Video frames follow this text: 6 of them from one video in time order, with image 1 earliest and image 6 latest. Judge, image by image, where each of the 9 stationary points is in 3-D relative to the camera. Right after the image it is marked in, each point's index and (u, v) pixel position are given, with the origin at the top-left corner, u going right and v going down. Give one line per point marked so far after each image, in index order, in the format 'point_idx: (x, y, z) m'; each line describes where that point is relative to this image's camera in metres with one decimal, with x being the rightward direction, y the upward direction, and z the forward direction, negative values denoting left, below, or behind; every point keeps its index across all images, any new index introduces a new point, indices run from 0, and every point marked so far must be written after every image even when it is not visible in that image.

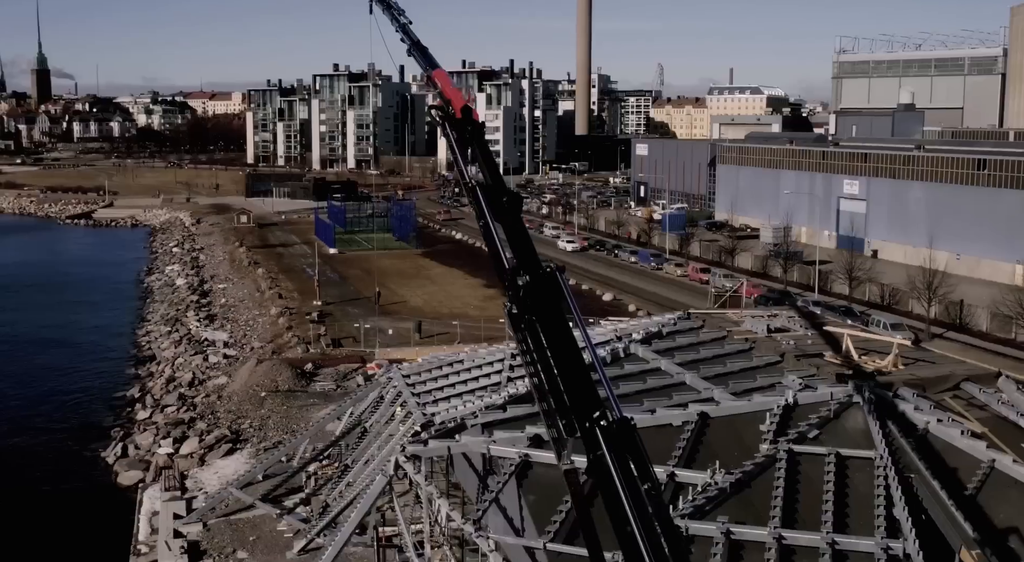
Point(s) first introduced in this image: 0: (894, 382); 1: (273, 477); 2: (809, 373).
0: (+4.4, -1.1, +12.0) m
1: (-4.3, -3.5, +18.3) m
2: (+3.6, -1.1, +12.3) m
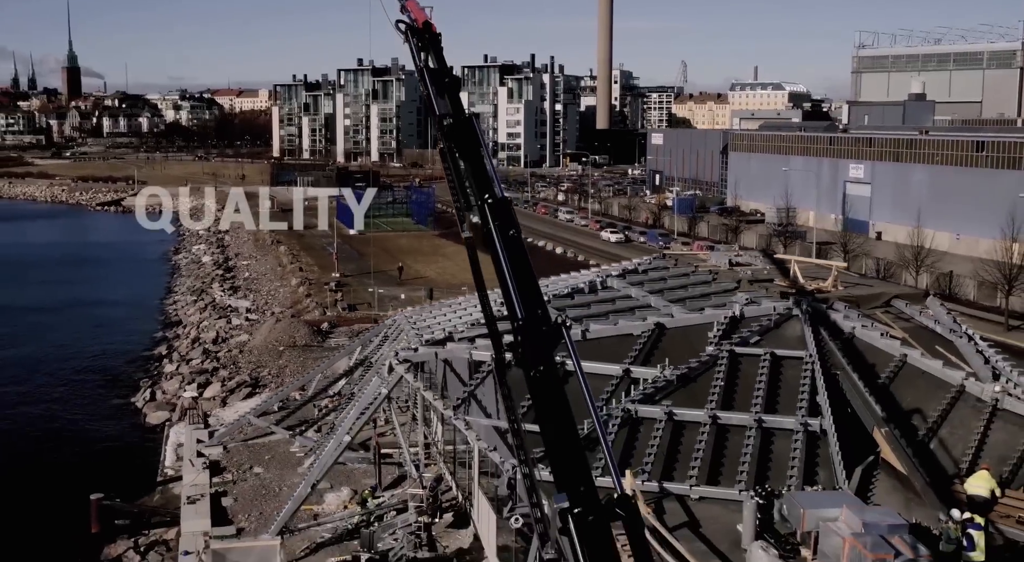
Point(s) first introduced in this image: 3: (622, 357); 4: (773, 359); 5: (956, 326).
0: (+4.2, -0.2, +13.5) m
1: (-4.5, -2.5, +20.0) m
2: (+3.4, -0.2, +13.8) m
3: (+1.4, -0.9, +13.0) m
4: (+3.1, -0.9, +12.0) m
5: (+5.4, -0.6, +12.6) m
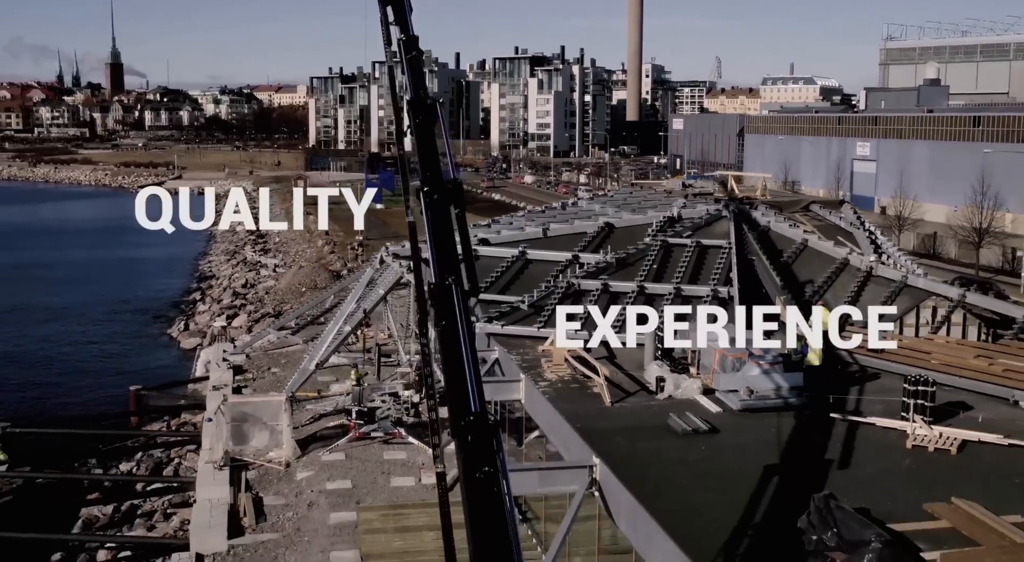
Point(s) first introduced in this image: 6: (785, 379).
0: (+3.8, +1.2, +15.7) m
1: (-4.7, -1.0, +22.6) m
2: (+2.9, +1.3, +16.1) m
3: (+1.0, +0.6, +15.3) m
4: (+2.6, +0.5, +14.3) m
5: (+5.0, +0.8, +14.8) m
6: (+2.7, -1.0, +9.9) m
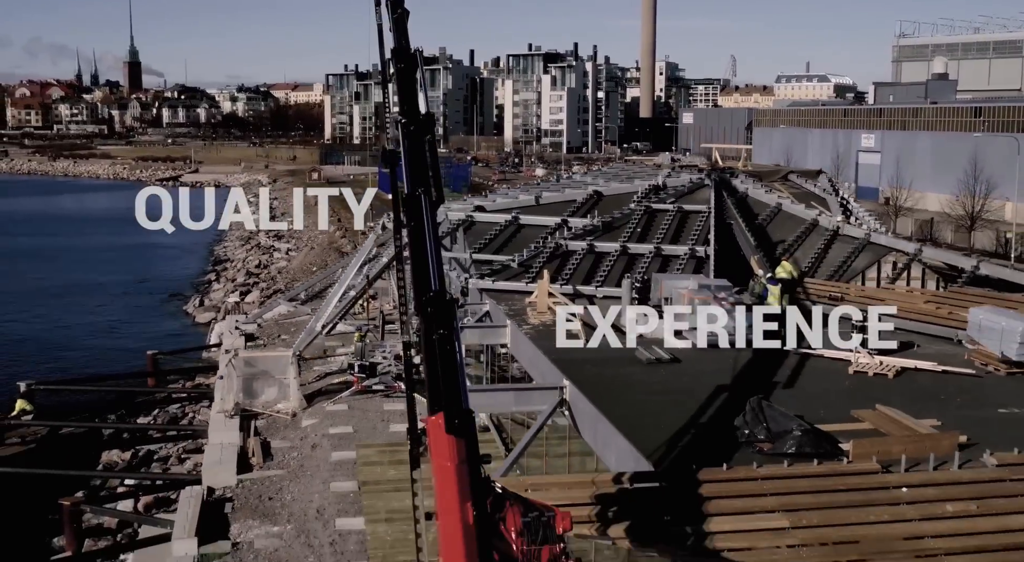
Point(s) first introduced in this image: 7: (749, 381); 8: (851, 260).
0: (+3.7, +1.8, +16.6) m
1: (-4.7, -0.4, +23.6) m
2: (+2.9, +1.8, +17.0) m
3: (+0.9, +1.1, +16.2) m
4: (+2.5, +1.0, +15.2) m
5: (+4.9, +1.4, +15.6) m
6: (+2.5, -0.4, +10.8) m
7: (+2.2, -0.9, +9.4) m
8: (+4.4, +0.3, +13.1) m
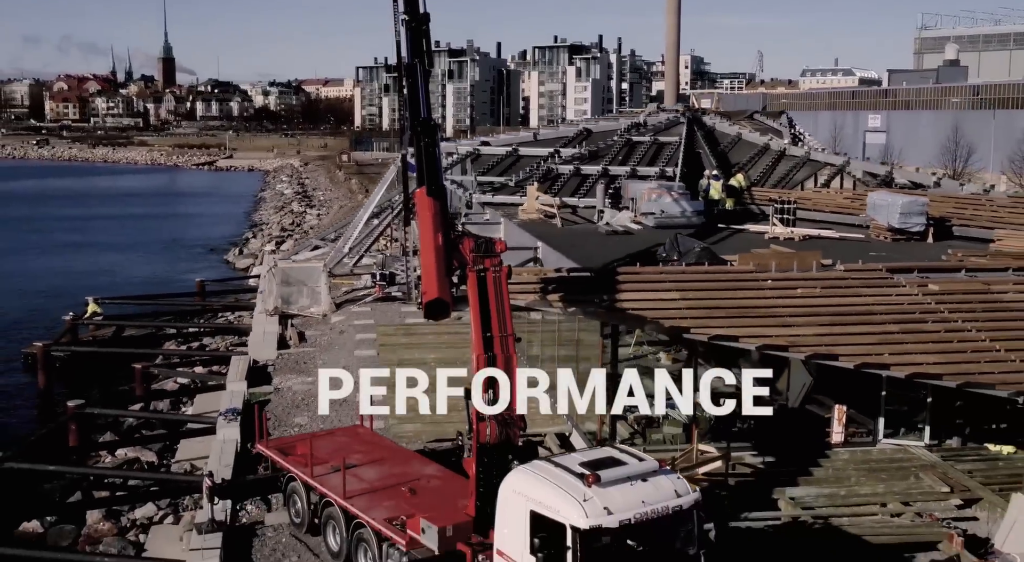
0: (+3.7, +3.2, +19.0) m
1: (-4.4, +1.0, +26.2) m
2: (+2.9, +3.2, +19.4) m
3: (+0.9, +2.5, +18.8) m
4: (+2.5, +2.4, +17.7) m
5: (+4.9, +2.8, +18.0) m
6: (+2.3, +1.0, +13.2) m
7: (+2.0, +0.4, +11.9) m
8: (+4.3, +1.6, +15.5) m
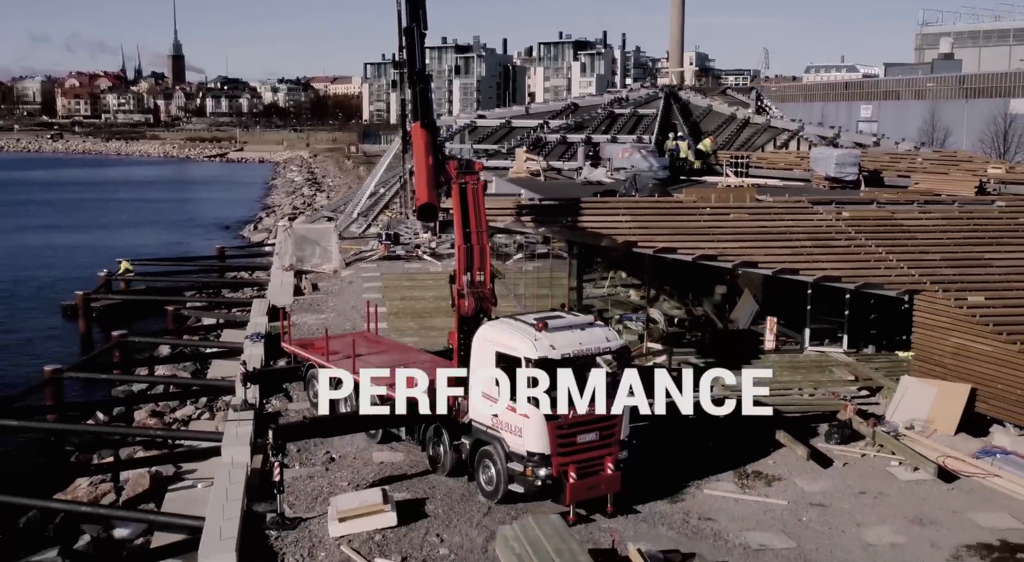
0: (+3.6, +4.0, +20.8) m
1: (-4.5, +1.8, +28.1) m
2: (+2.8, +4.0, +21.2) m
3: (+0.8, +3.3, +20.6) m
4: (+2.4, +3.2, +19.5) m
5: (+4.8, +3.6, +19.8) m
6: (+2.2, +1.8, +15.1) m
7: (+1.8, +1.2, +13.7) m
8: (+4.2, +2.4, +17.3) m
